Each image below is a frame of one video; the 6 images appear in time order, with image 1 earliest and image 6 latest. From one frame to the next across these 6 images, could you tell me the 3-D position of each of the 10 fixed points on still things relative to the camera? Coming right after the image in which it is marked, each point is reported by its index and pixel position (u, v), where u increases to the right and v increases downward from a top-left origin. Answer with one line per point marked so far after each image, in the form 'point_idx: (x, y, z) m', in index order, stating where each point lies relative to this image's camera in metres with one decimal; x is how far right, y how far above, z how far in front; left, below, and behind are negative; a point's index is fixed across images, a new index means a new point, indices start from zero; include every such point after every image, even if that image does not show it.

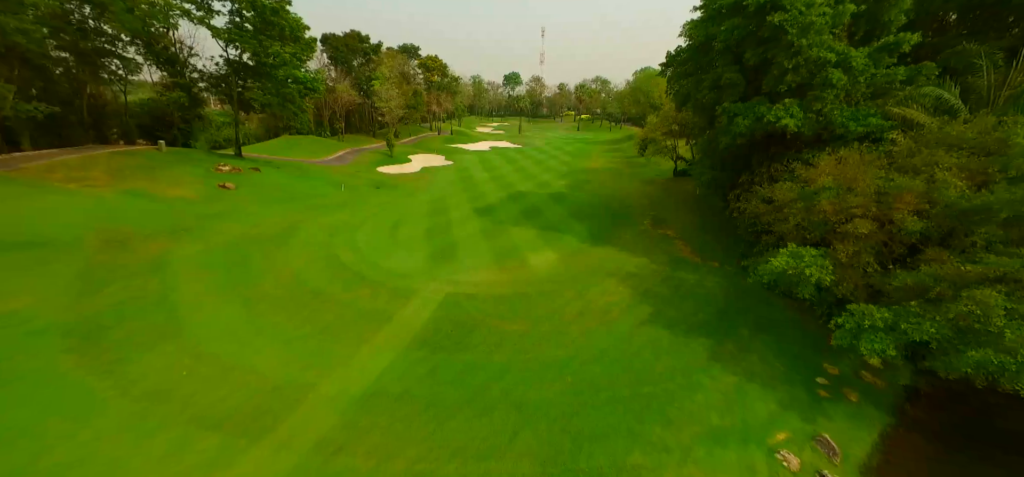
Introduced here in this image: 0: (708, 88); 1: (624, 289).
0: (+10.1, +7.8, +18.7) m
1: (+5.0, -2.3, +16.0) m
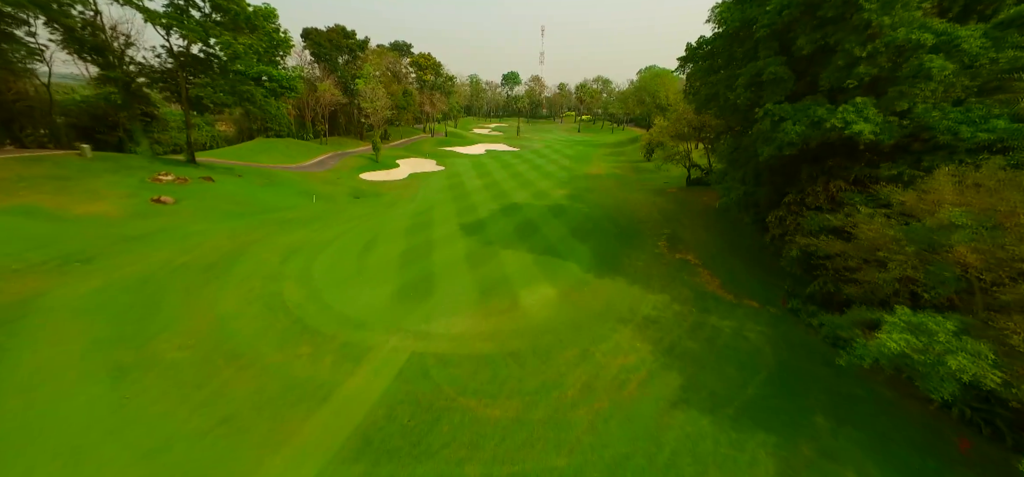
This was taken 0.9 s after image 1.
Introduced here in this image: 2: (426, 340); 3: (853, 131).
0: (+9.7, +6.4, +15.1) m
1: (+4.5, -3.6, +12.3) m
2: (-2.9, -3.4, +12.1) m
3: (+10.0, +3.2, +10.7) m
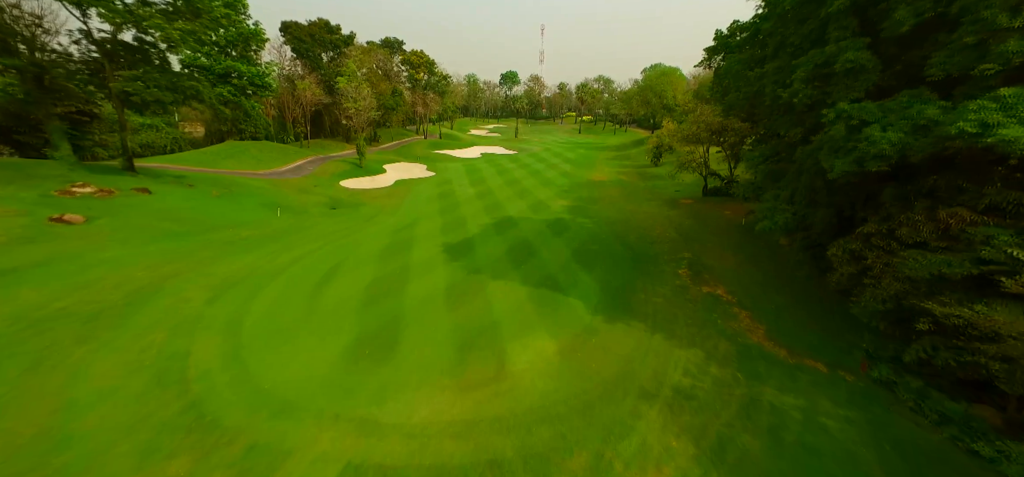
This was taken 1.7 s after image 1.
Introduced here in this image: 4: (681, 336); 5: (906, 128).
0: (+9.3, +5.1, +11.5) m
1: (+4.1, -4.9, +8.6) m
2: (-3.3, -4.6, +8.4) m
3: (+9.6, +1.9, +7.1) m
4: (+6.3, -3.5, +13.3) m
5: (+9.8, +2.8, +8.9) m
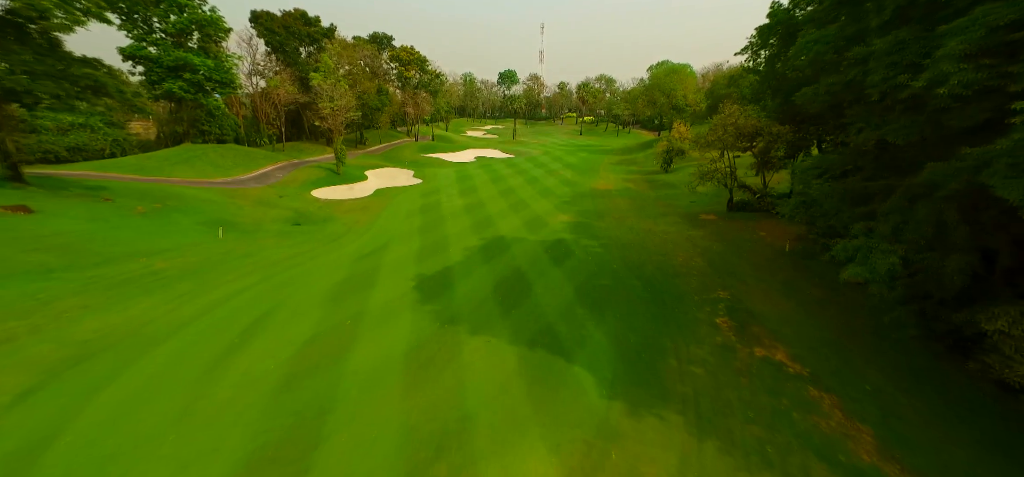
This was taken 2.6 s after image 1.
0: (+8.8, +3.7, +7.1) m
1: (+3.6, -6.3, +4.2) m
2: (-3.8, -6.1, +4.0) m
3: (+9.1, +0.5, +2.6) m
4: (+5.7, -5.0, +8.8) m
5: (+9.3, +1.3, +4.4) m
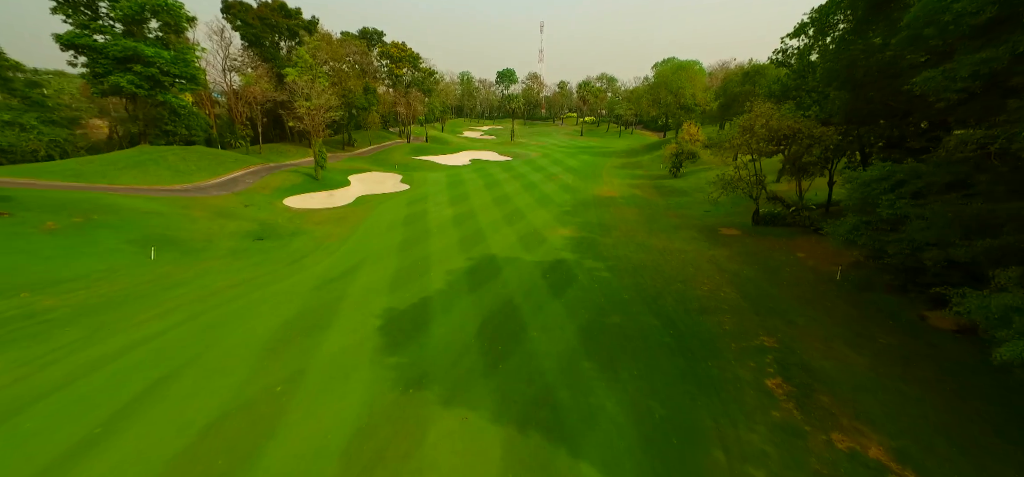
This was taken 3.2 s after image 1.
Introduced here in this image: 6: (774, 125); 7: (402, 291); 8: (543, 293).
0: (+8.4, +2.6, +3.6) m
1: (+3.2, -7.4, +0.7) m
2: (-4.2, -7.1, +0.4) m
3: (+8.7, -0.6, -0.9) m
4: (+5.3, -6.1, +5.3) m
5: (+8.9, +0.2, +1.0) m
6: (+14.7, +6.4, +19.9) m
7: (-5.2, -2.3, +17.2) m
8: (+1.5, -2.2, +16.8) m
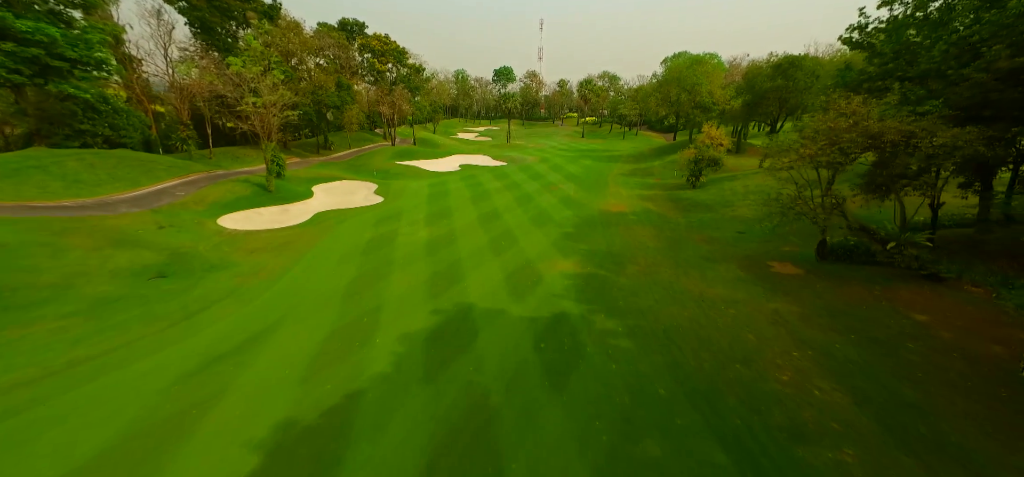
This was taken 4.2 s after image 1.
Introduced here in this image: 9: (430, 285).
0: (+7.7, +0.7, -2.3) m
1: (+2.4, -9.3, -5.3) m
2: (-5.0, -9.0, -5.5) m
3: (+8.0, -2.5, -6.8) m
4: (+4.6, -7.9, -0.6) m
5: (+8.2, -1.7, -5.0) m
6: (+14.0, +4.5, +14.0) m
7: (-5.9, -4.2, +11.2) m
8: (+0.8, -4.1, +10.8) m
9: (-4.0, -1.9, +18.1) m
